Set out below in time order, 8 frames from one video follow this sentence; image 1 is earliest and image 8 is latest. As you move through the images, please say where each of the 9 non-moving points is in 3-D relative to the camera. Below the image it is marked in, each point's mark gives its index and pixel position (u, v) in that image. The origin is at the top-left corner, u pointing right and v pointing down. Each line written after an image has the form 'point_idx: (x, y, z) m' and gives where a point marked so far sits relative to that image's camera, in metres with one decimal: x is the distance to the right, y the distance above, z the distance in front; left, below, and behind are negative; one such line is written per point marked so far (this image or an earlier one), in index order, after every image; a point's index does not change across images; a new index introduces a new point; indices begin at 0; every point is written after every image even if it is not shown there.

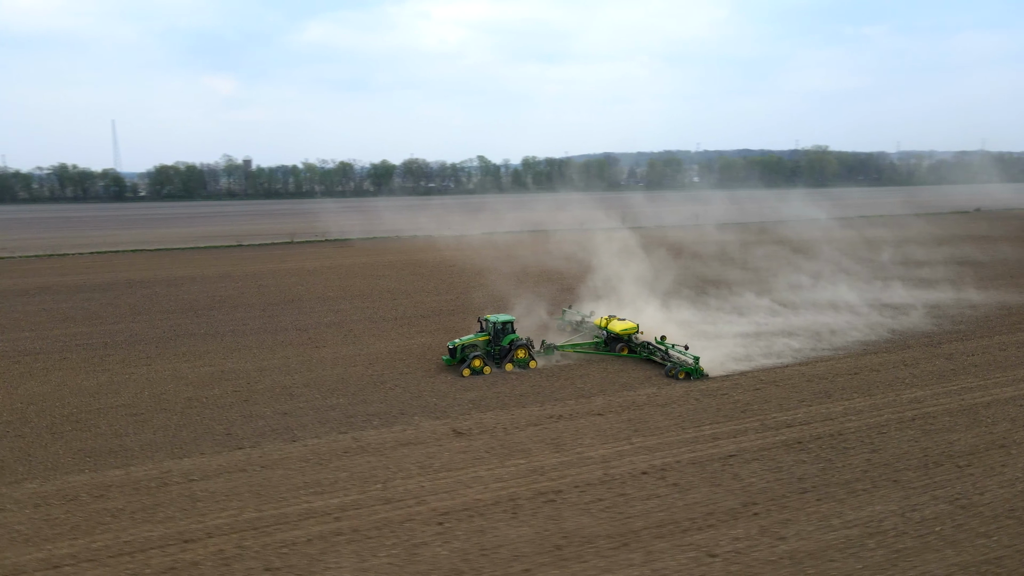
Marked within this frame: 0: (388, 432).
0: (-1.4, -1.7, +8.7) m
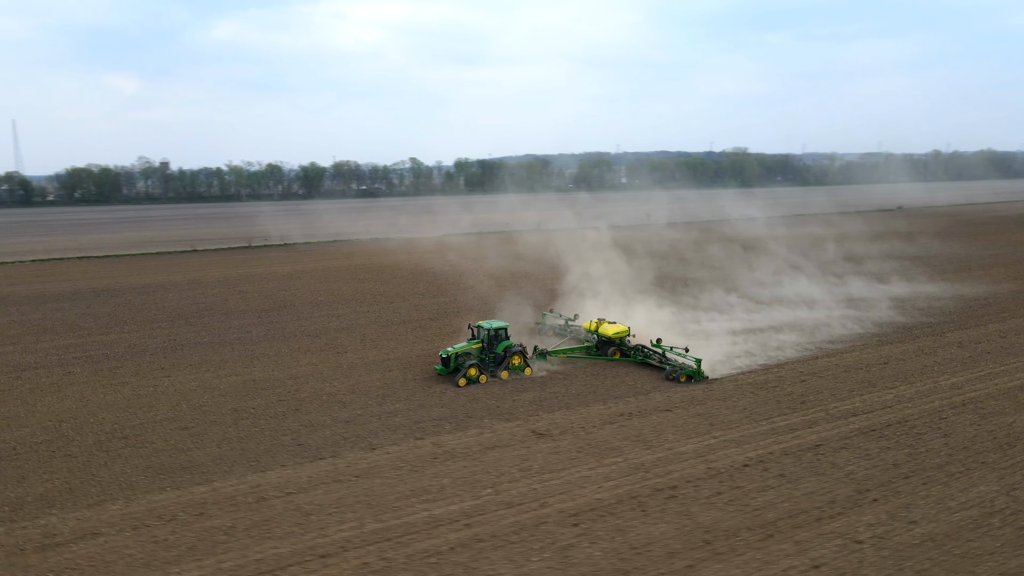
0: (-0.5, -1.7, +8.5) m
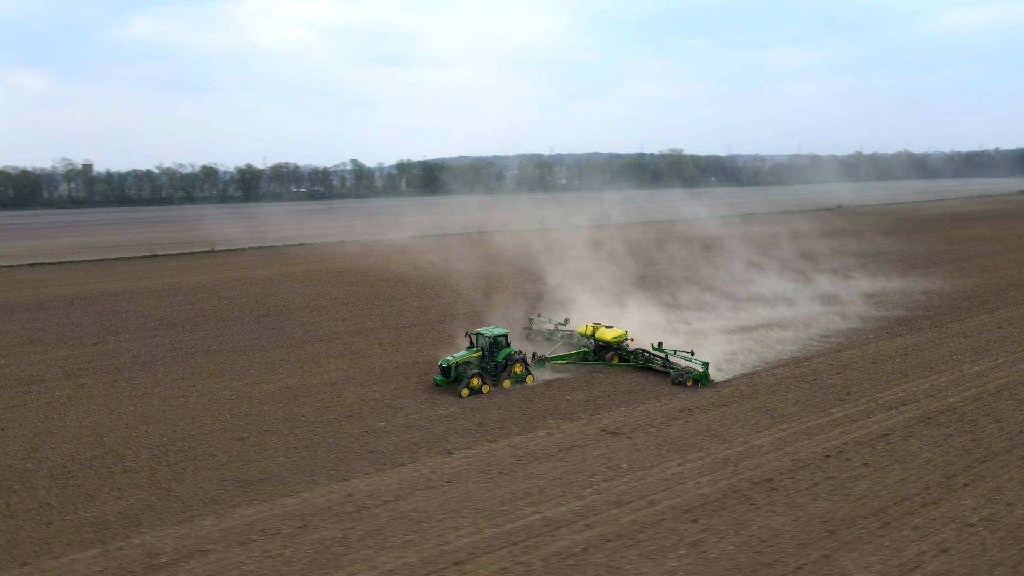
0: (+0.3, -1.7, +8.5) m
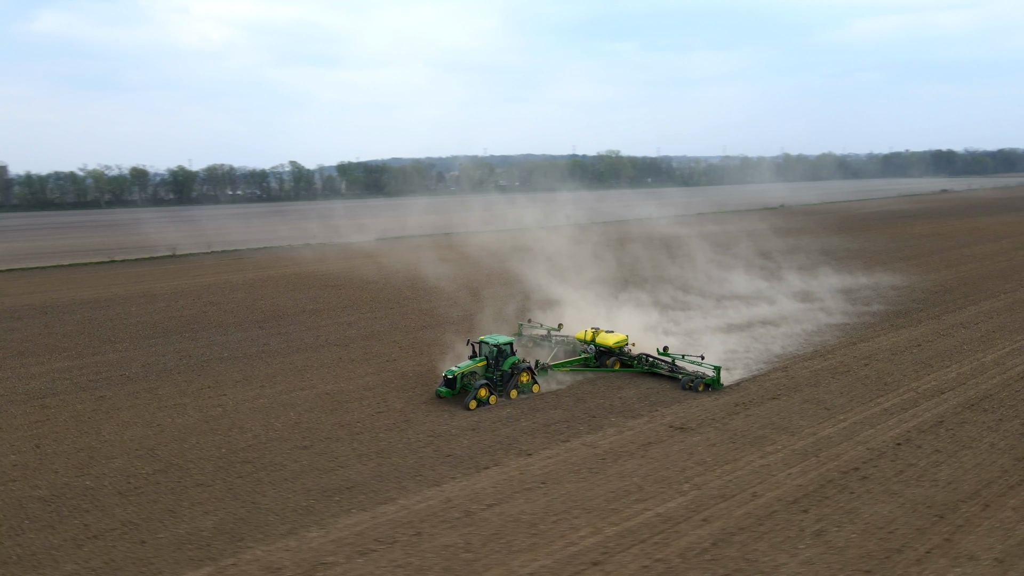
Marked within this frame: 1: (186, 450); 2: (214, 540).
0: (+1.1, -1.7, +8.5) m
1: (-3.7, -1.8, +8.3) m
2: (-2.5, -2.1, +6.2) m
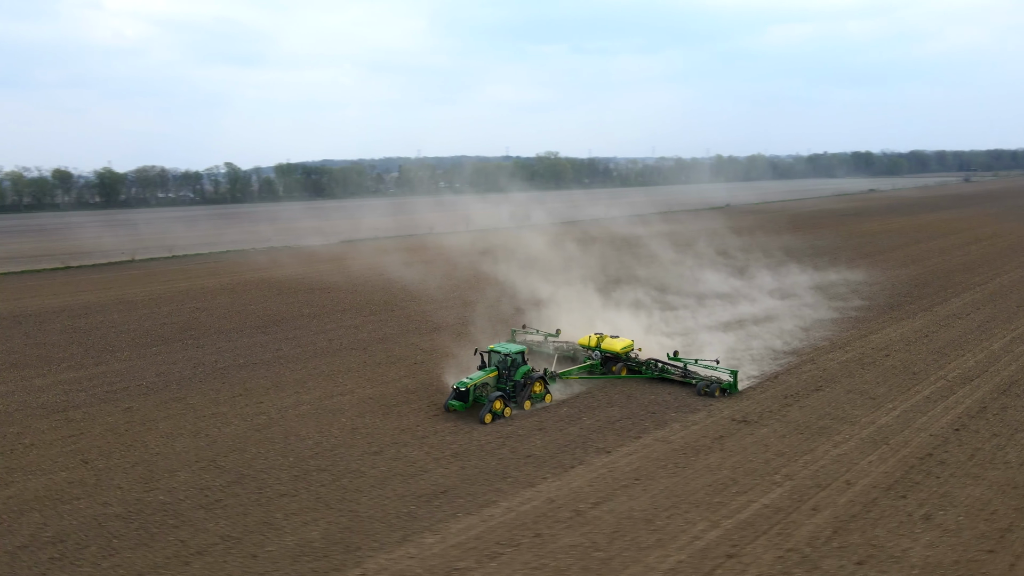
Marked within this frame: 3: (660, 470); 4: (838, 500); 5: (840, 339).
0: (+1.9, -1.6, +8.6) m
1: (-2.8, -1.8, +8.0) m
2: (-1.5, -2.1, +6.0) m
3: (+1.5, -1.8, +7.4) m
4: (+2.9, -1.9, +6.7) m
5: (+5.9, -0.9, +13.4) m
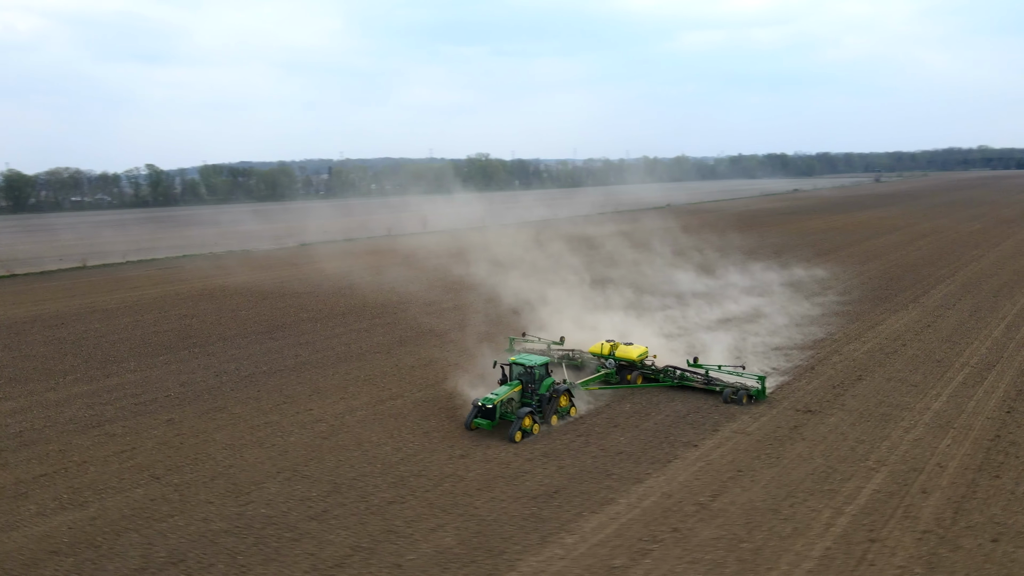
0: (+2.8, -1.6, +8.7) m
1: (-1.9, -1.9, +7.7) m
2: (-0.3, -2.1, +5.8) m
3: (+2.5, -1.8, +7.6) m
4: (+4.0, -1.8, +6.9) m
5: (+6.3, -0.8, +13.9) m
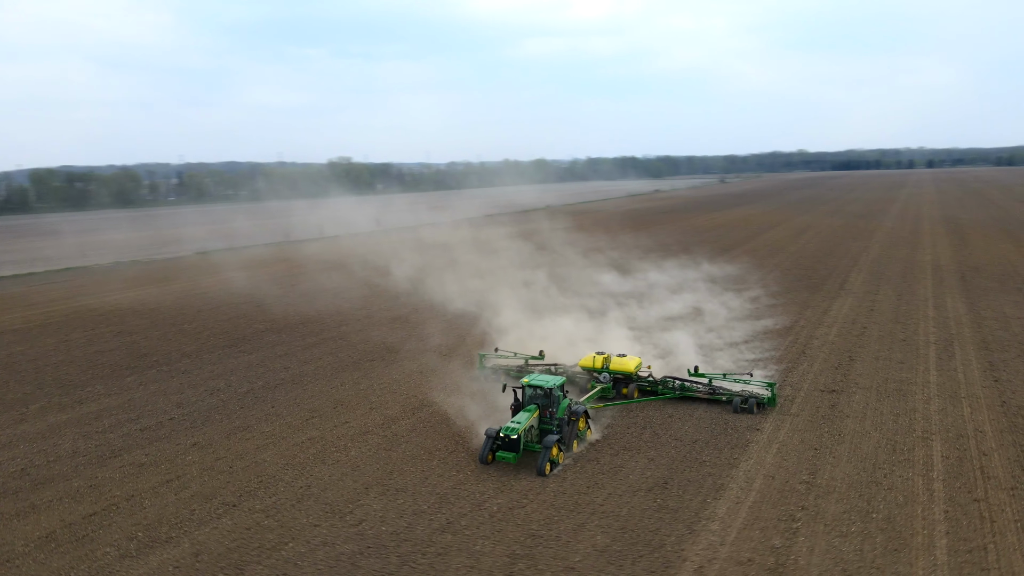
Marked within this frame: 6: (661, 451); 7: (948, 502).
0: (+3.4, -1.5, +9.3) m
1: (-0.9, -1.9, +7.4) m
2: (+1.0, -2.1, +5.8) m
3: (+3.4, -1.7, +8.1) m
4: (+5.0, -1.6, +7.7) m
5: (+5.8, -0.6, +15.0) m
6: (+1.6, -1.7, +7.9) m
7: (+3.8, -1.9, +6.5) m
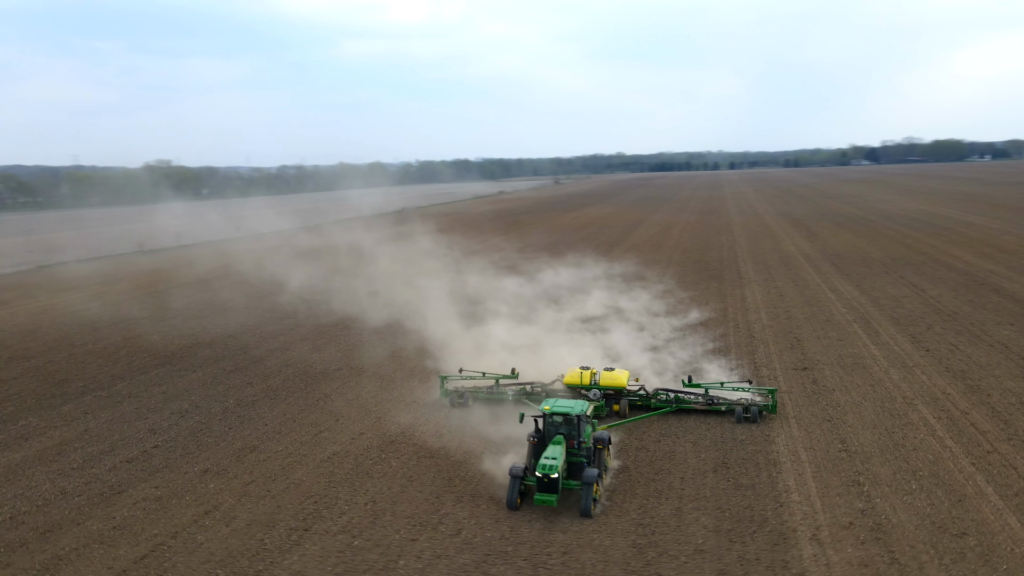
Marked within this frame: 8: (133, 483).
0: (+3.6, -1.3, +10.0) m
1: (-0.3, -1.9, +7.2) m
2: (+2.0, -2.0, +6.1) m
3: (+3.7, -1.5, +8.8) m
4: (+5.4, -1.4, +8.9) m
5: (+4.6, -0.4, +16.1) m
6: (+2.0, -1.6, +8.2) m
7: (+4.5, -1.7, +7.4) m
8: (-3.9, -2.0, +7.5) m
